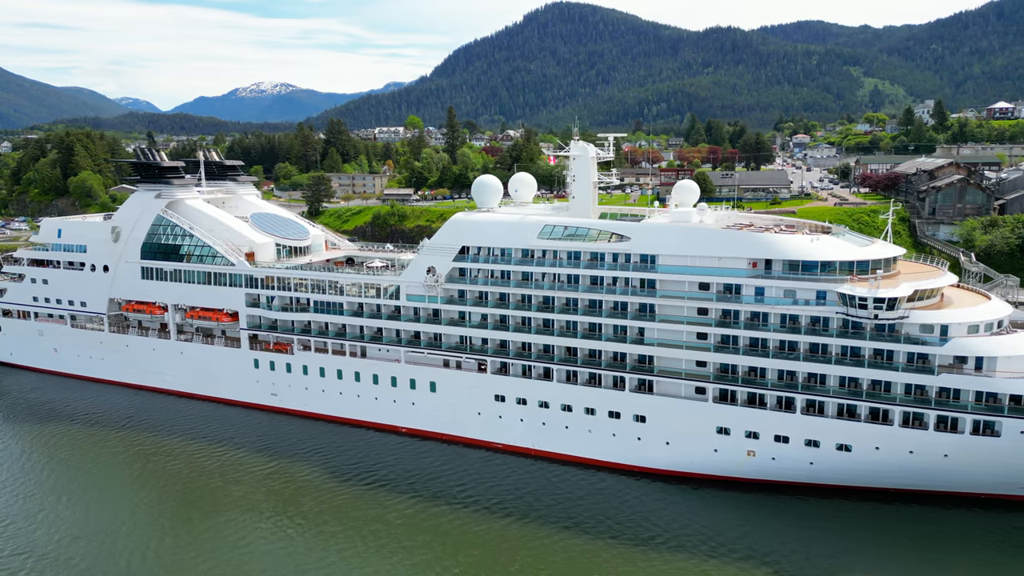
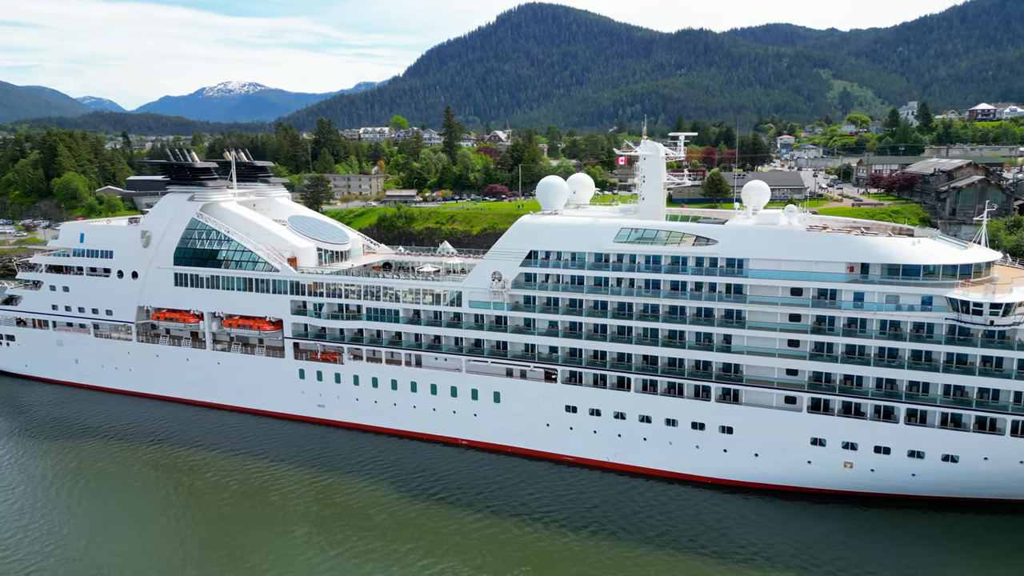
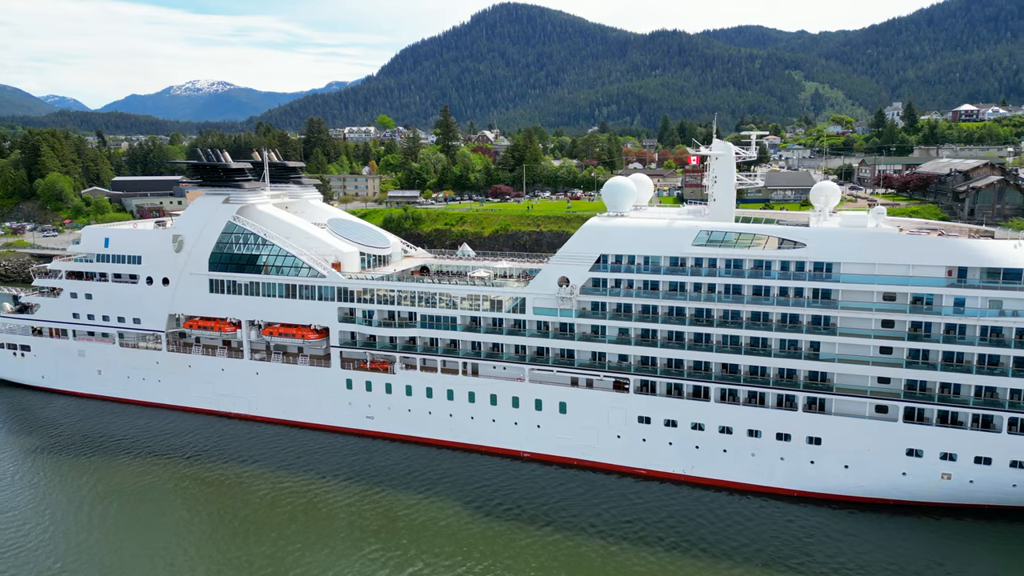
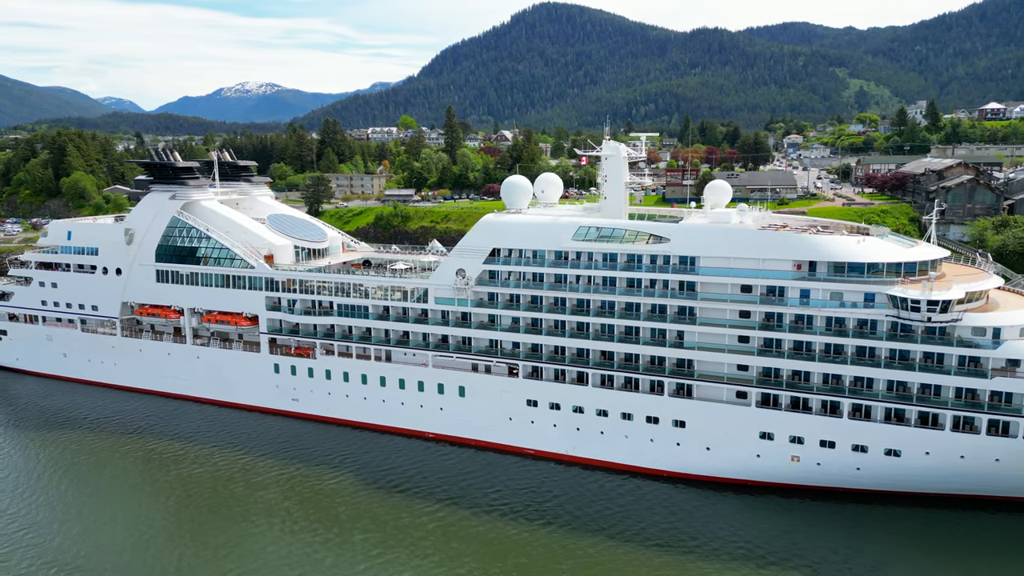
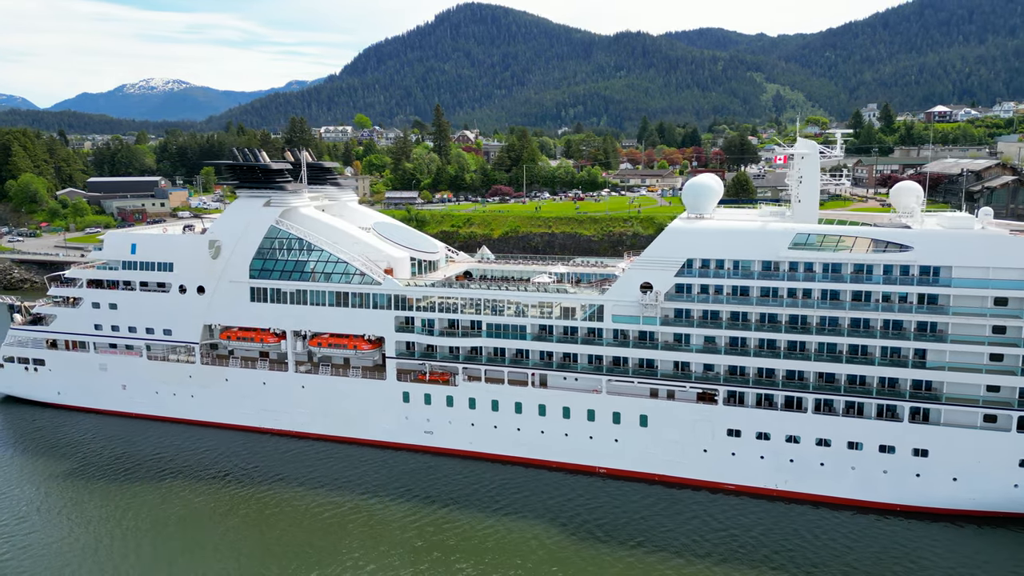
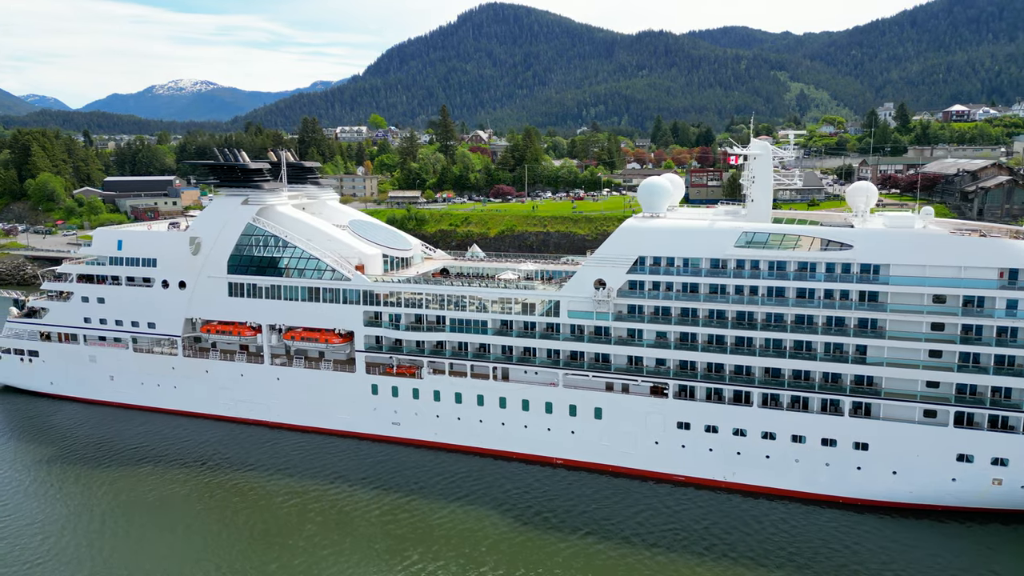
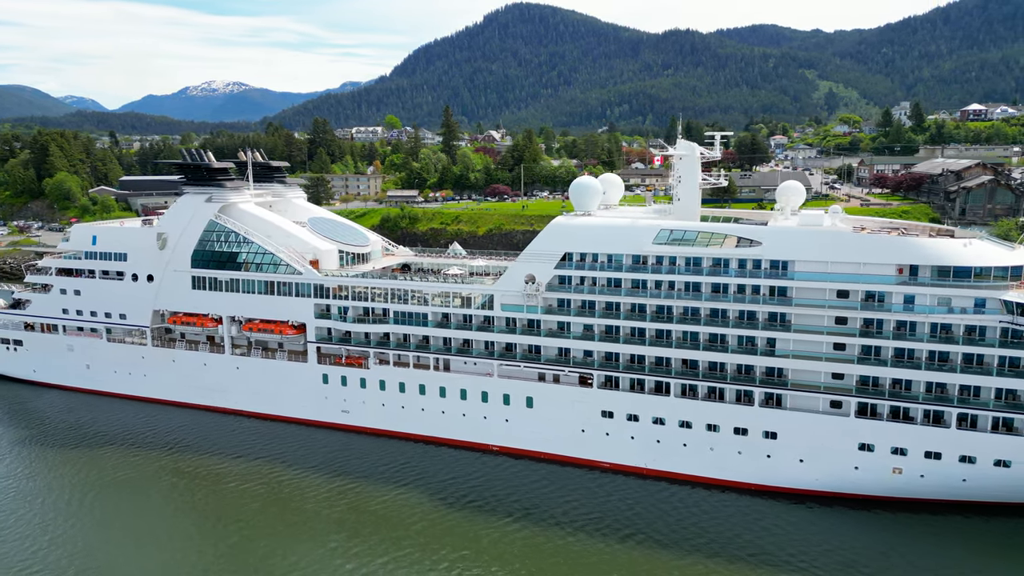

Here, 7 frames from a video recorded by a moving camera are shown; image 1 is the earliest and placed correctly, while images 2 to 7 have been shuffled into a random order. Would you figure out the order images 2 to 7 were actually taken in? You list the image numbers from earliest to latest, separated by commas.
4, 2, 7, 3, 6, 5
